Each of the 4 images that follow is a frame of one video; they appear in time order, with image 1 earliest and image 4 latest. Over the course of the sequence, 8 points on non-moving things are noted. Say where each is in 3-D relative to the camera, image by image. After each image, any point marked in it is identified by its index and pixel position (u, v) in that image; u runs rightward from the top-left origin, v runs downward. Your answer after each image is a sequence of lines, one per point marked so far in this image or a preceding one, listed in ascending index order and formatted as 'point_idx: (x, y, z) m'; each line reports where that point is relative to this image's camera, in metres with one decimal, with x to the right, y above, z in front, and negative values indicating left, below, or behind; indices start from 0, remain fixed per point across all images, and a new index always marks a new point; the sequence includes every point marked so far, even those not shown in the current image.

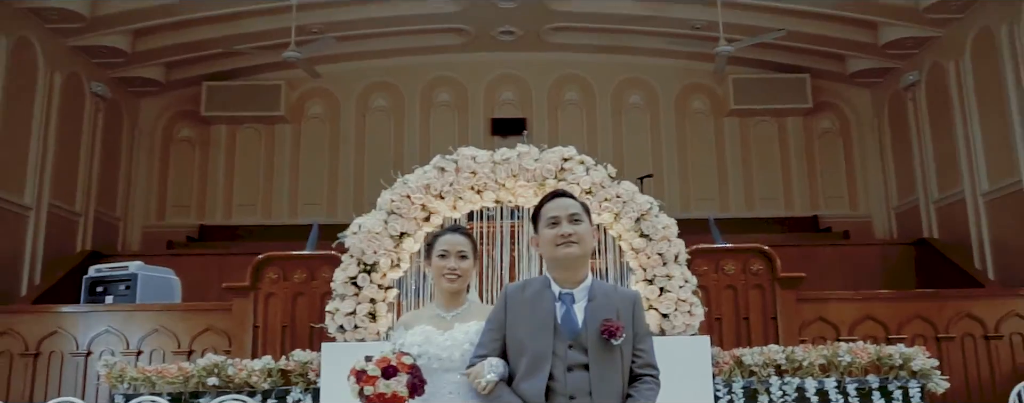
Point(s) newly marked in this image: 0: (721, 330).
0: (+1.3, -0.8, +5.1) m
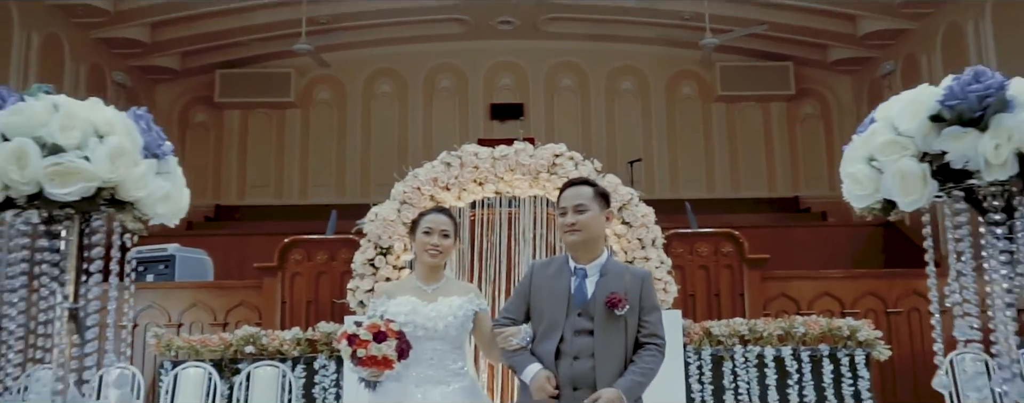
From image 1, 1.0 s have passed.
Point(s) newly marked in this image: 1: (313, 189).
0: (+1.3, -0.7, +5.8) m
1: (-2.6, +0.2, +10.8) m
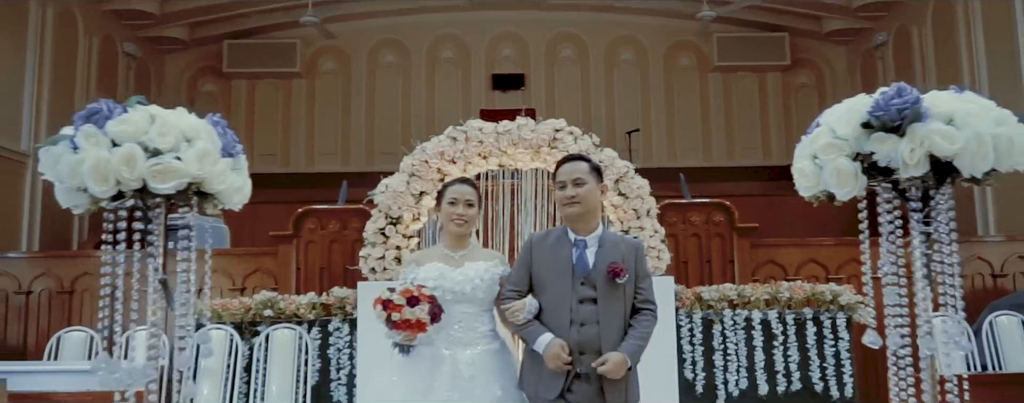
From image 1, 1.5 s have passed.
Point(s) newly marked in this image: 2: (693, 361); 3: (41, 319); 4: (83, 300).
0: (+1.3, -0.5, +6.1) m
1: (-2.6, +0.6, +11.1) m
2: (+1.0, -0.9, +4.7) m
3: (-3.5, -0.9, +6.1) m
4: (-3.1, -0.7, +6.1) m
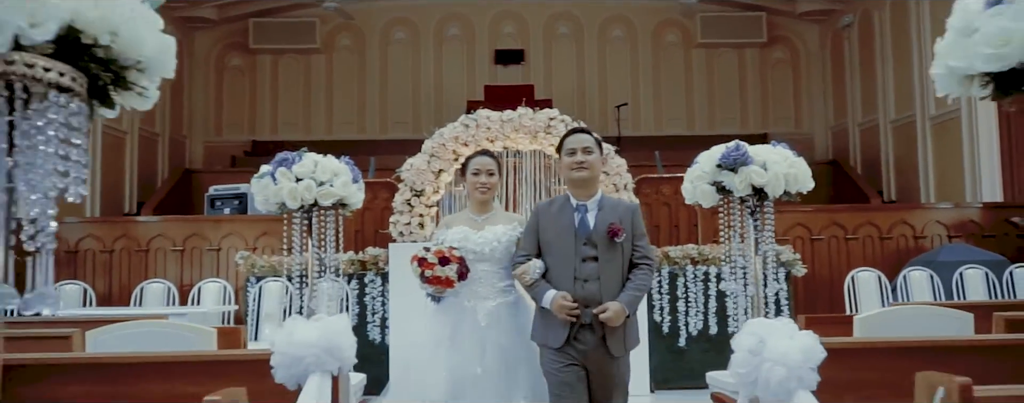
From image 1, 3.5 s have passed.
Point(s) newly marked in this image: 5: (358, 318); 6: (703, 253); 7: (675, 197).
0: (+1.3, -0.3, +7.3) m
1: (-2.6, +1.1, +12.2) m
2: (+1.0, -0.8, +5.9) m
3: (-3.5, -0.6, +7.3) m
4: (-3.1, -0.5, +7.3) m
5: (-1.1, -0.8, +5.9) m
6: (+1.4, -0.4, +6.0) m
7: (+1.5, 0.0, +7.2) m
